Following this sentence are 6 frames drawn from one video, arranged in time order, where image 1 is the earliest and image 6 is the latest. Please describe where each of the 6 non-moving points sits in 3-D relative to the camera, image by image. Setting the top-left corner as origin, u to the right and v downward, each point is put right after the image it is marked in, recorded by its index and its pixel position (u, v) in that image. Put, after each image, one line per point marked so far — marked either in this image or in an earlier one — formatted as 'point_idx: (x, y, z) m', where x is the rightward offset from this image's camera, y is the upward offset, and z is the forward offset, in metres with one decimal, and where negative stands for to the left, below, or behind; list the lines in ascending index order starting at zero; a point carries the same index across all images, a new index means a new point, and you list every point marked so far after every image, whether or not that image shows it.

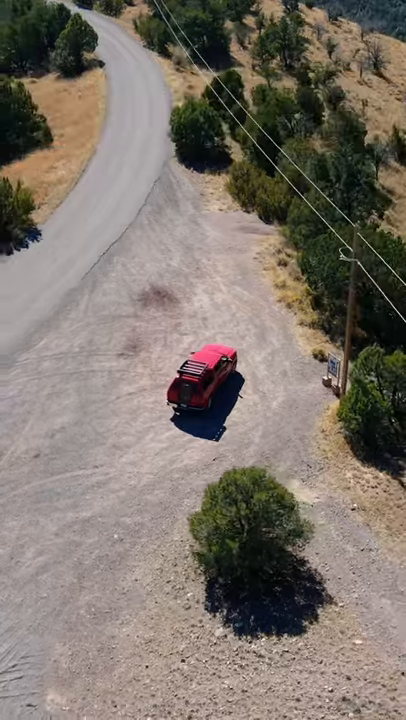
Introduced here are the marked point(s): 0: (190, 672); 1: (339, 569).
0: (-0.2, -5.7, +17.3) m
1: (+2.8, -4.4, +19.7) m
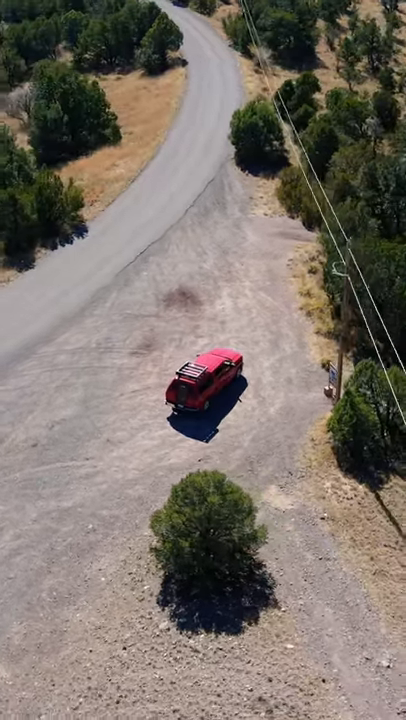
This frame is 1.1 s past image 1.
0: (-1.5, -5.8, +18.4) m
1: (+1.9, -4.6, +20.4) m
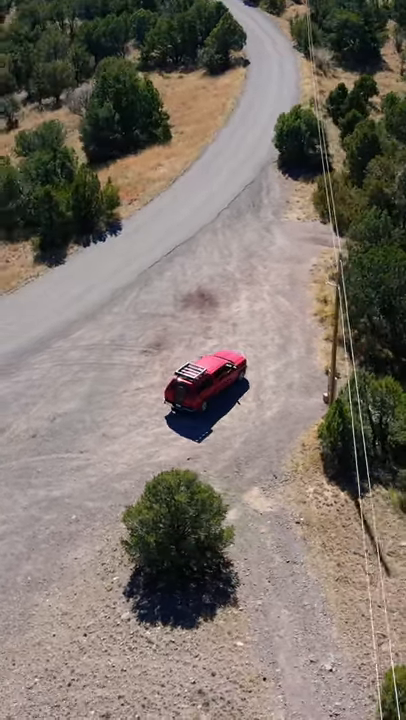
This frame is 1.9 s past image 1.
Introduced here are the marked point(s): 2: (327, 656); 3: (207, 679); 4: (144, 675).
0: (-2.4, -5.8, +19.3) m
1: (+1.2, -4.8, +21.0) m
2: (+2.4, -5.8, +18.5) m
3: (+0.1, -6.0, +17.9) m
4: (-1.1, -6.1, +18.3) m
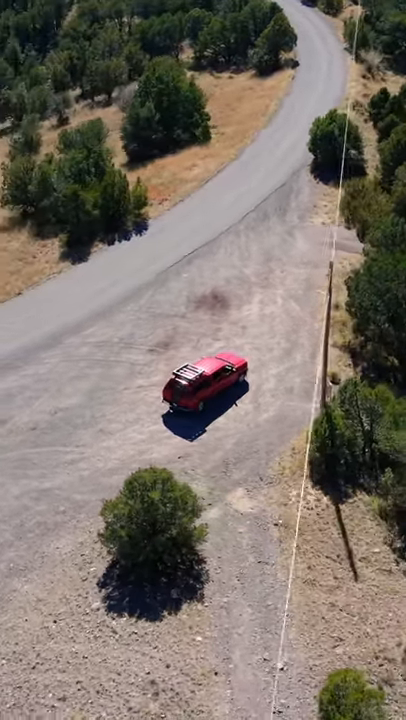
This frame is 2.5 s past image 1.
0: (-3.2, -5.8, +20.2) m
1: (+0.5, -4.9, +21.6) m
2: (+1.6, -6.0, +19.1) m
3: (-0.8, -6.1, +18.6) m
4: (-2.0, -6.1, +19.1) m
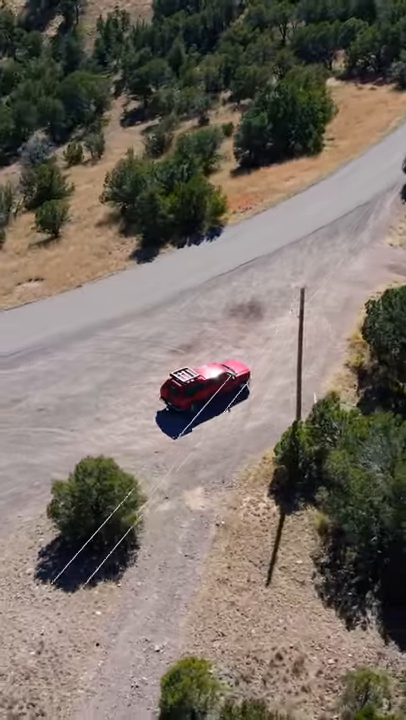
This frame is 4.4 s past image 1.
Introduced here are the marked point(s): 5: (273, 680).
0: (-5.3, -5.6, +23.0) m
1: (-1.3, -5.0, +23.7) m
2: (-0.9, -6.2, +21.0) m
3: (-3.3, -6.1, +21.0) m
4: (-4.4, -6.0, +21.7) m
5: (+1.5, -6.8, +20.0) m
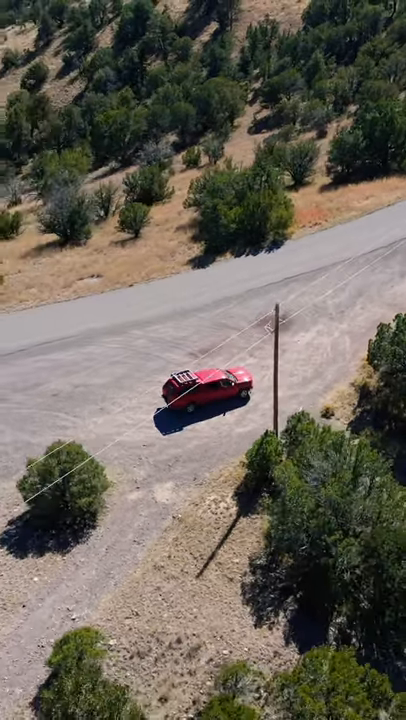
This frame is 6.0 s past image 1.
0: (-6.9, -5.1, +26.0) m
1: (-2.7, -5.0, +26.0) m
2: (-3.0, -6.2, +23.3) m
3: (-5.3, -5.8, +23.7) m
4: (-6.2, -5.6, +24.6) m
5: (-0.9, -6.9, +21.8) m
